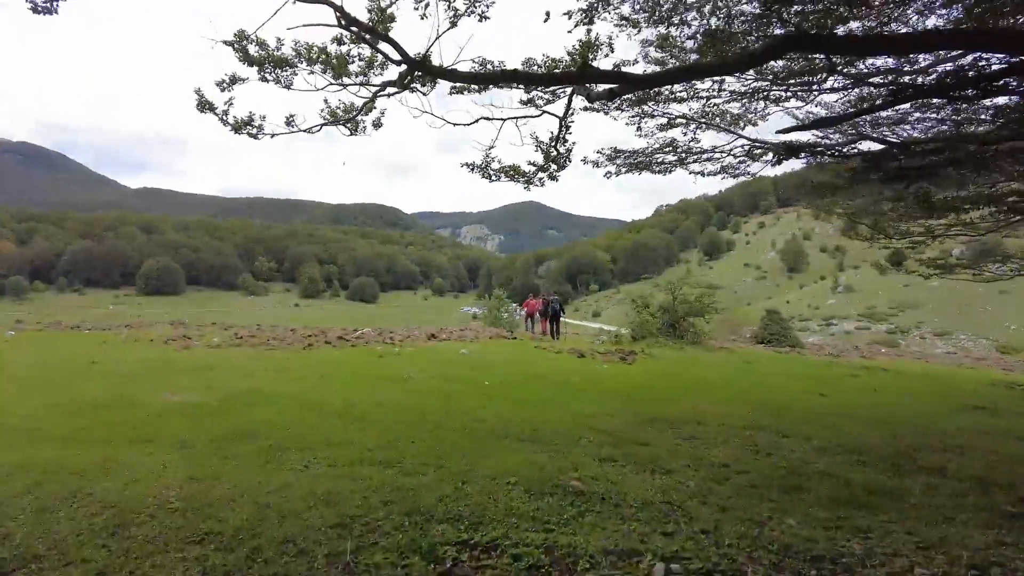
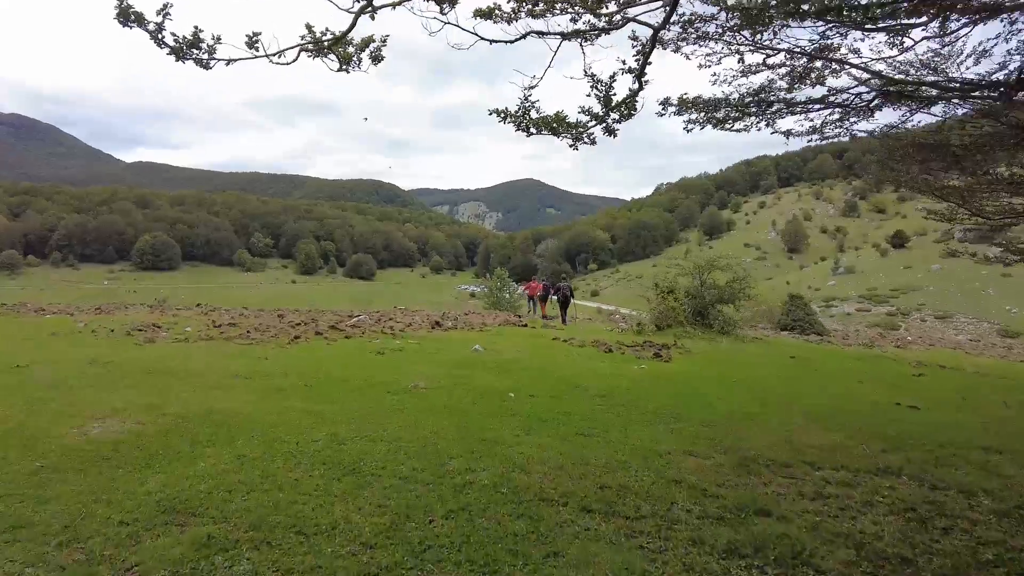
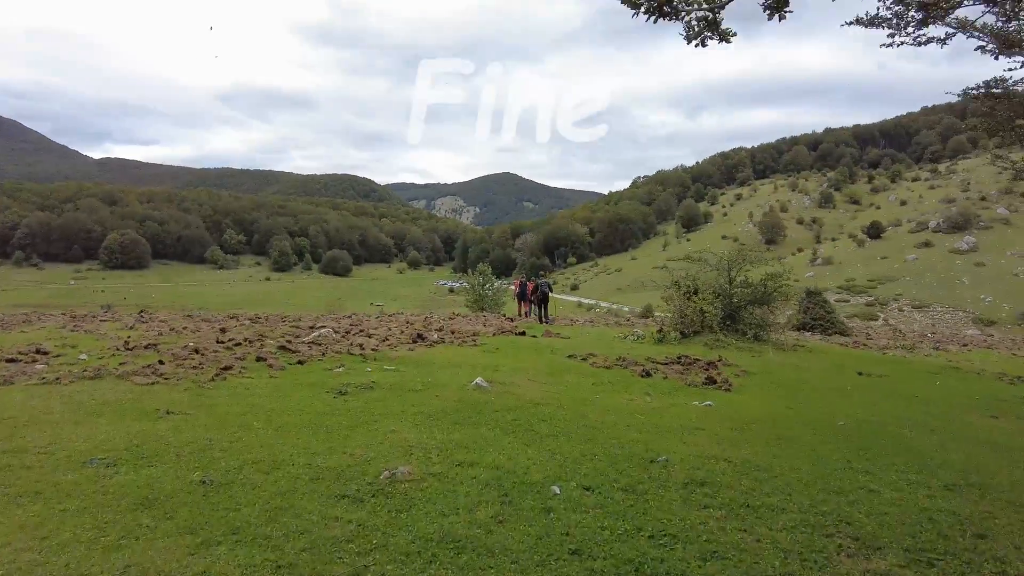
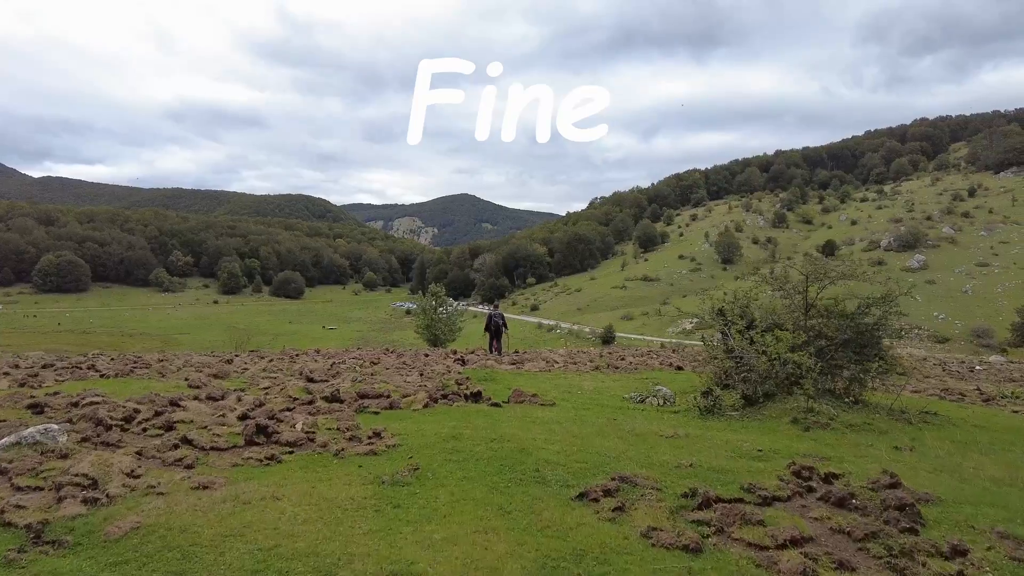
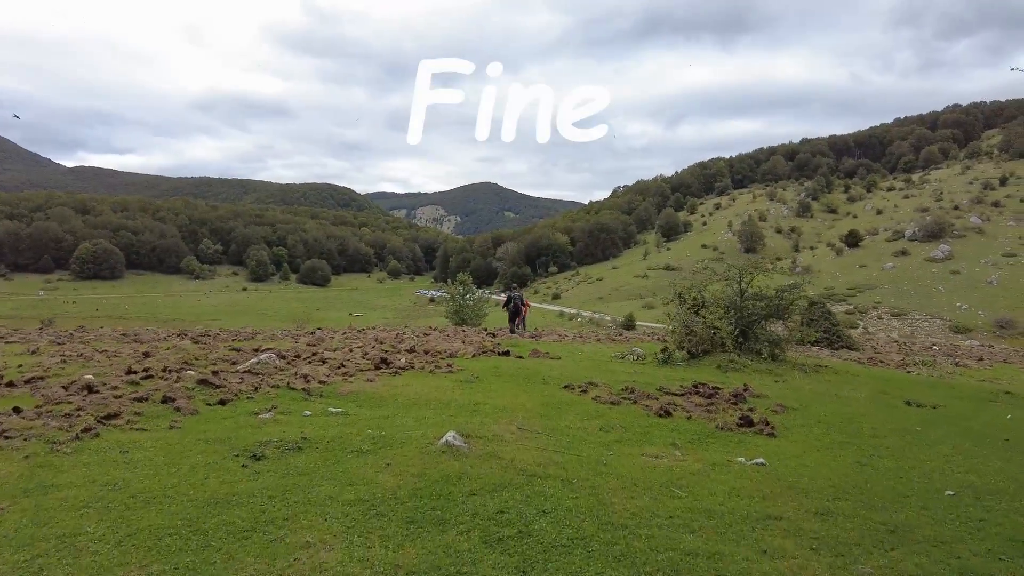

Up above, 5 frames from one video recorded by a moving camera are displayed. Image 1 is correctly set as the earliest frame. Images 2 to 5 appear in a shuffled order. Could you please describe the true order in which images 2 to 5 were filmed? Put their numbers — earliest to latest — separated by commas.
2, 3, 5, 4
